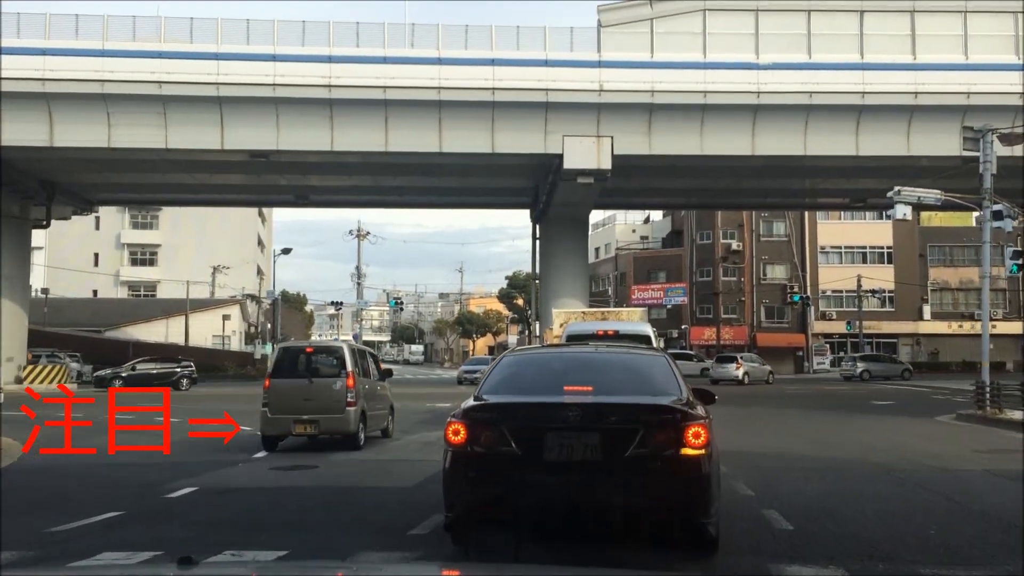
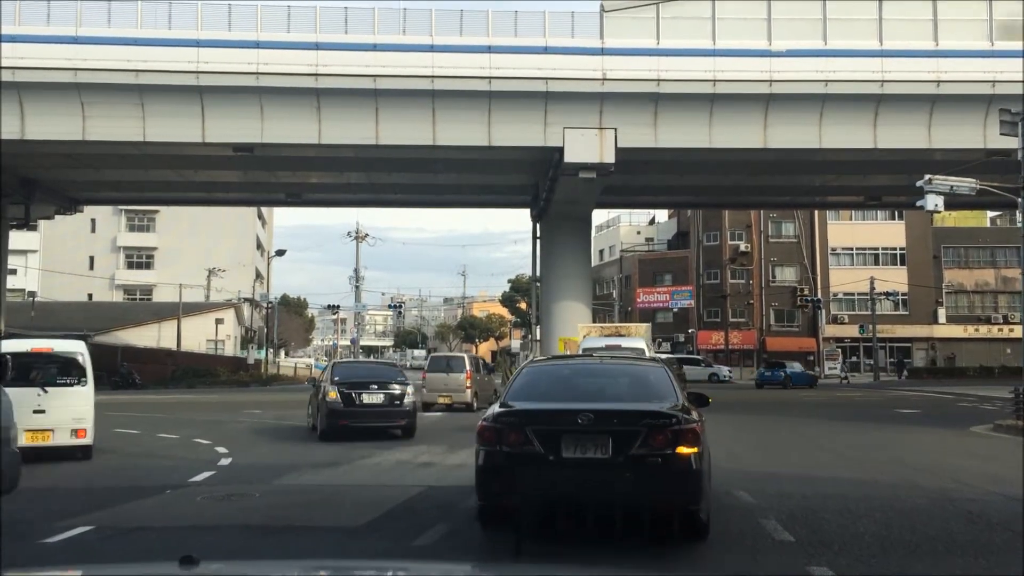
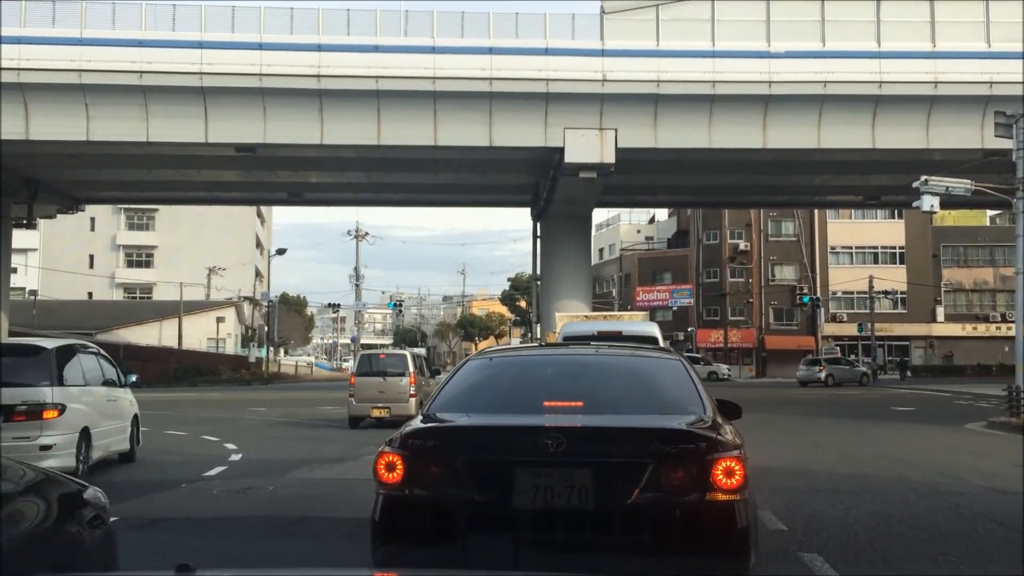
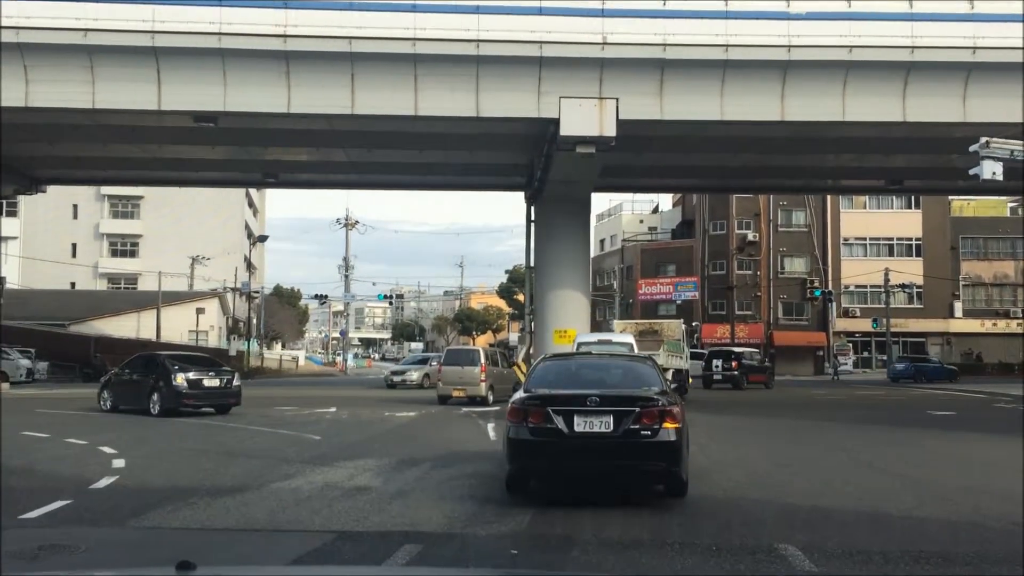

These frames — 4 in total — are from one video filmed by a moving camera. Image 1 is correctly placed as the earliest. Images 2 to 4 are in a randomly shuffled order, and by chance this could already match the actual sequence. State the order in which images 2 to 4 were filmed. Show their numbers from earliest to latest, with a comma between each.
3, 2, 4
